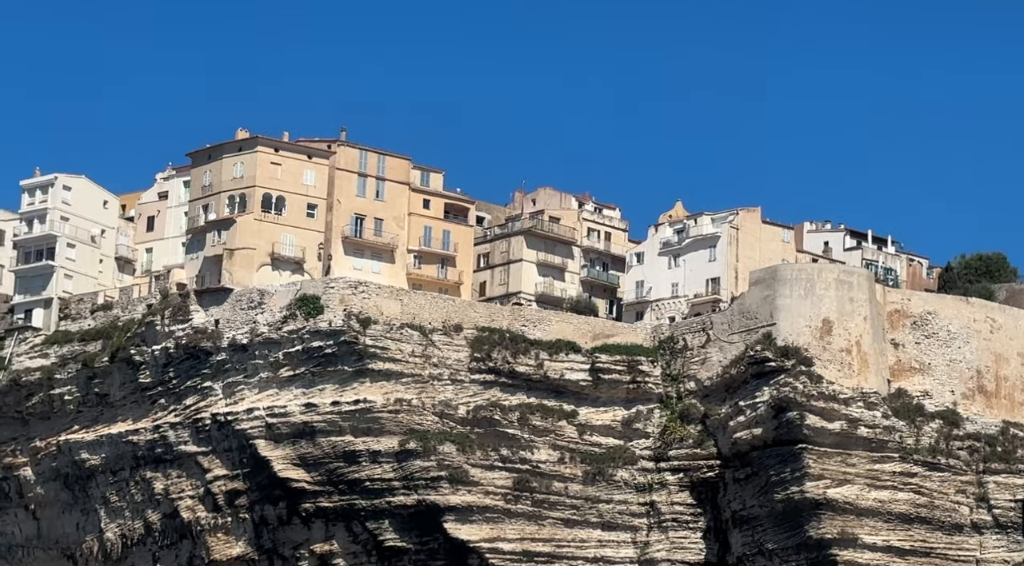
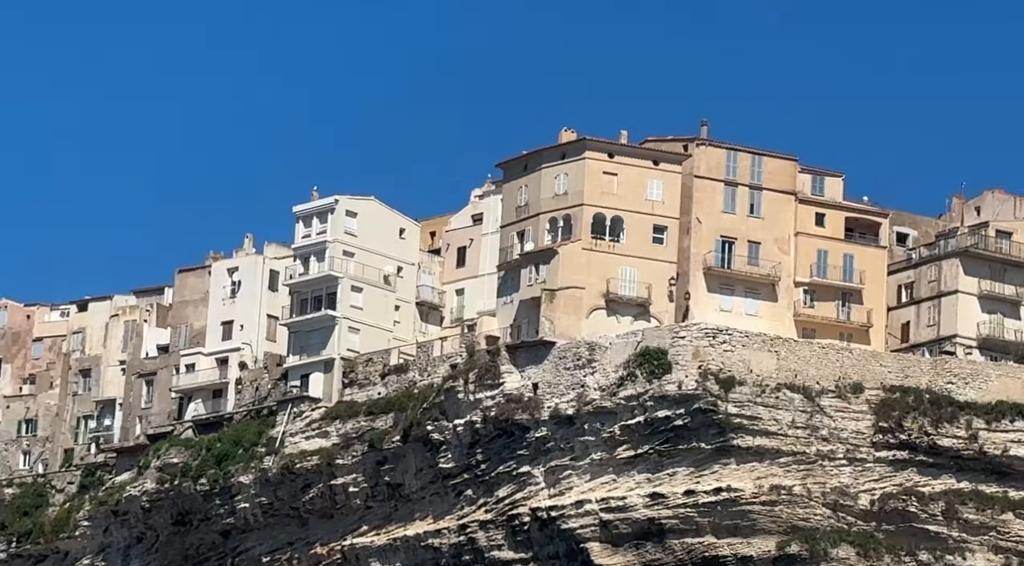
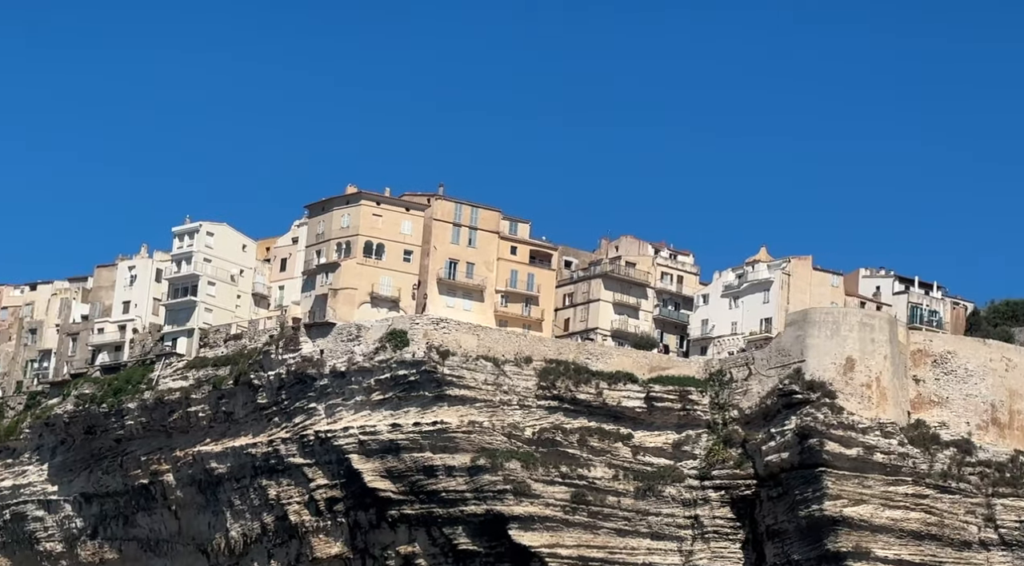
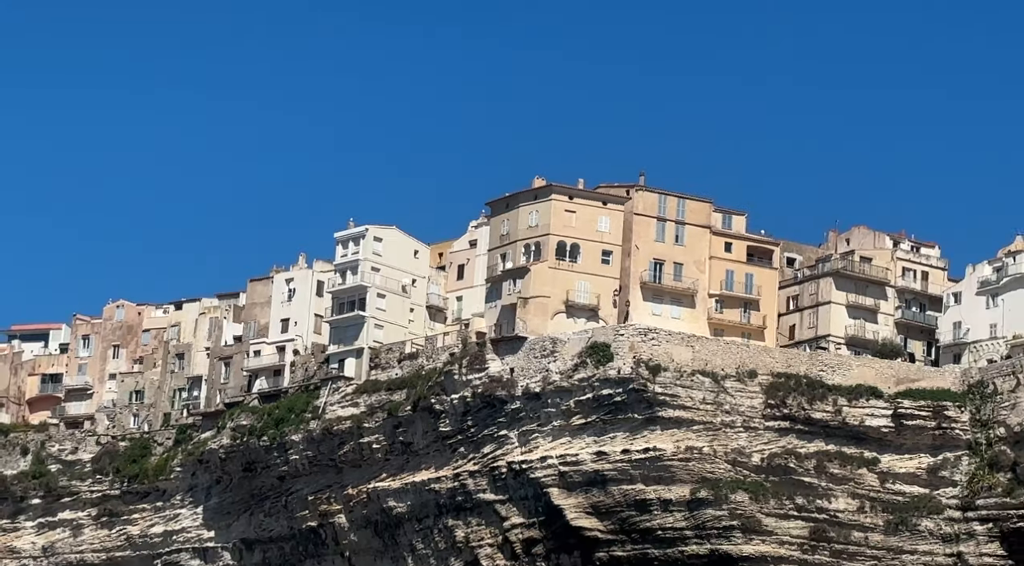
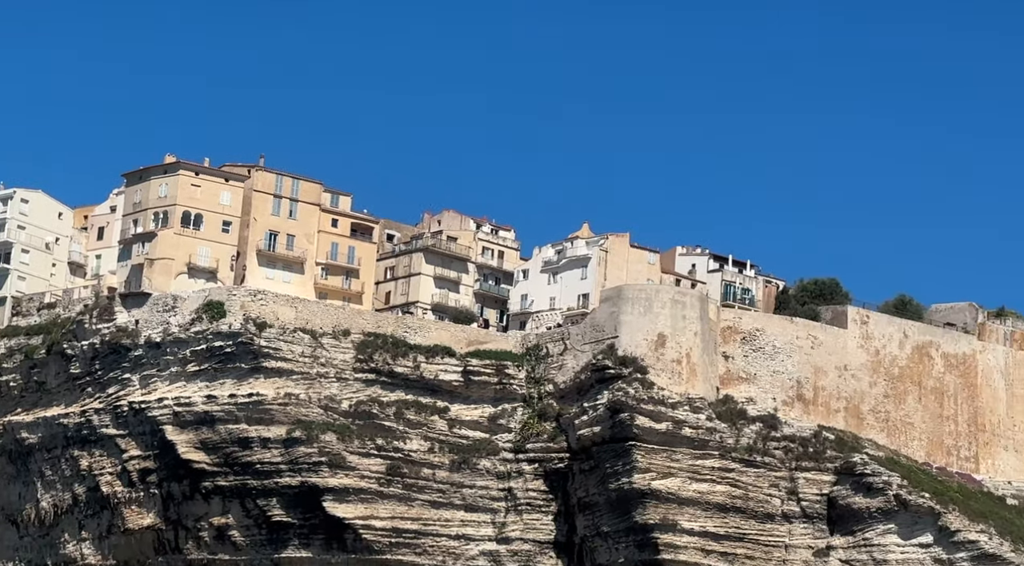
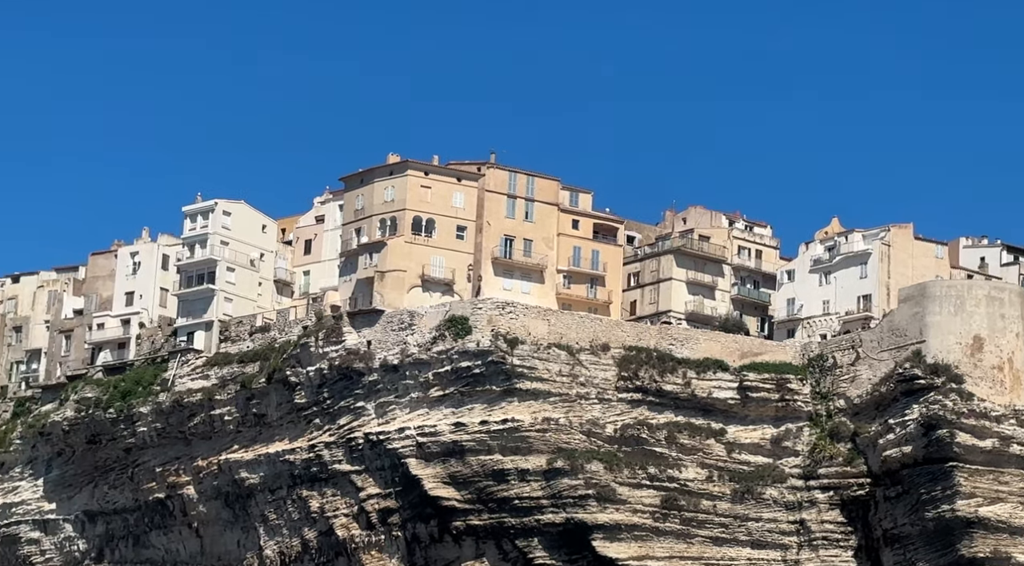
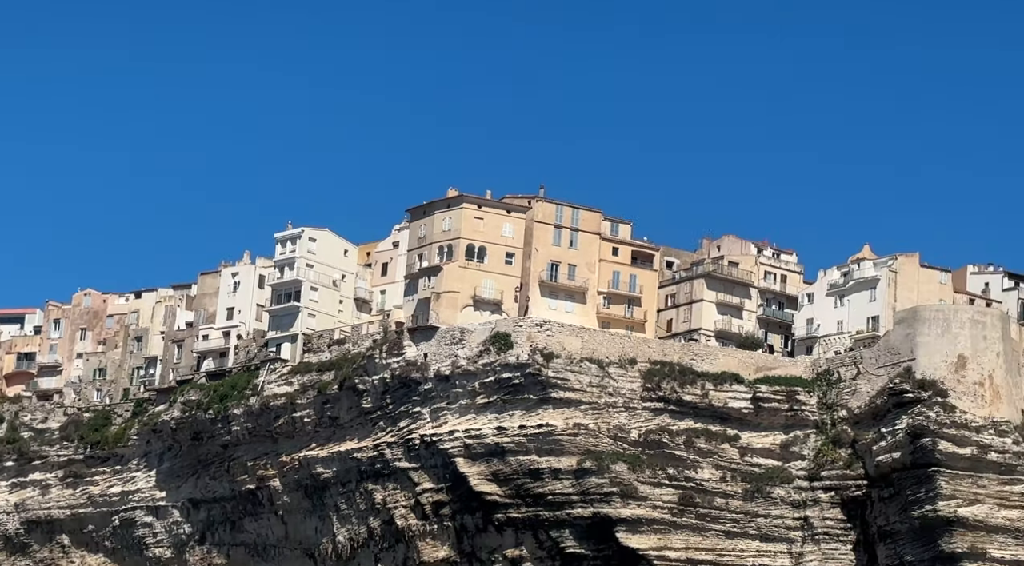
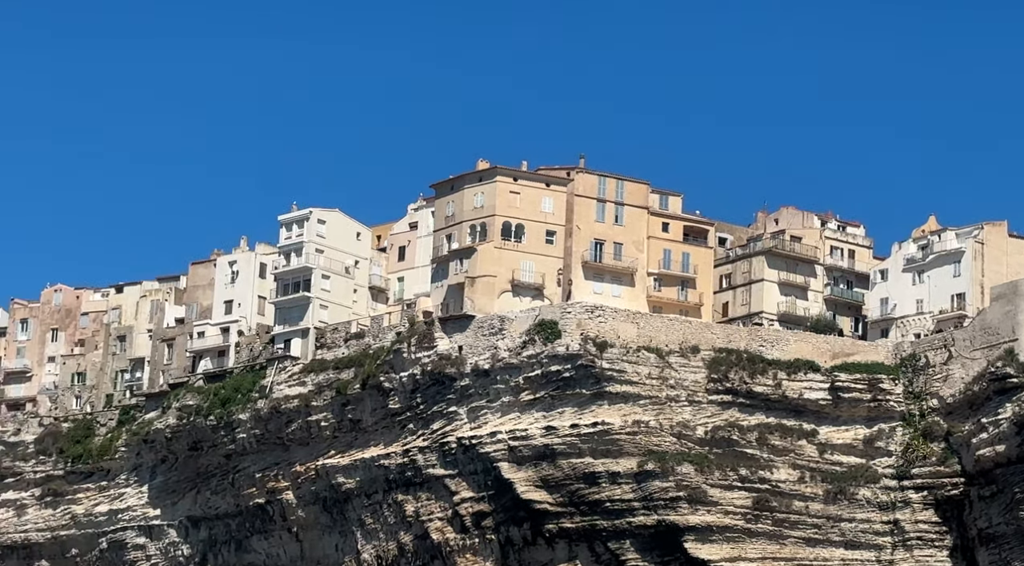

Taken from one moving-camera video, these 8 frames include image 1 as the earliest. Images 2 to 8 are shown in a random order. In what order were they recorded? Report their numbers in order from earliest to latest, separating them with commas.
6, 8, 2, 4, 7, 3, 5
